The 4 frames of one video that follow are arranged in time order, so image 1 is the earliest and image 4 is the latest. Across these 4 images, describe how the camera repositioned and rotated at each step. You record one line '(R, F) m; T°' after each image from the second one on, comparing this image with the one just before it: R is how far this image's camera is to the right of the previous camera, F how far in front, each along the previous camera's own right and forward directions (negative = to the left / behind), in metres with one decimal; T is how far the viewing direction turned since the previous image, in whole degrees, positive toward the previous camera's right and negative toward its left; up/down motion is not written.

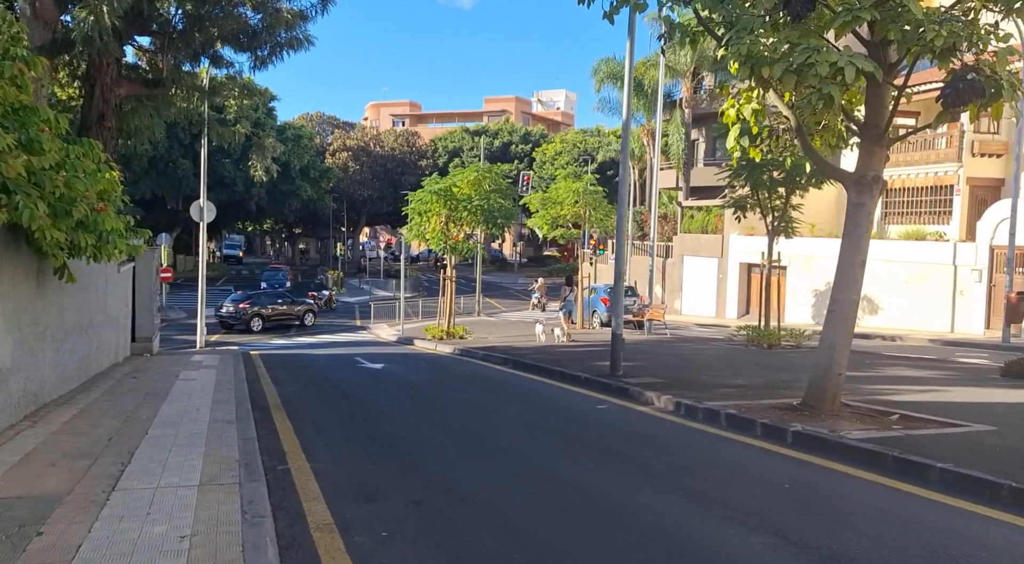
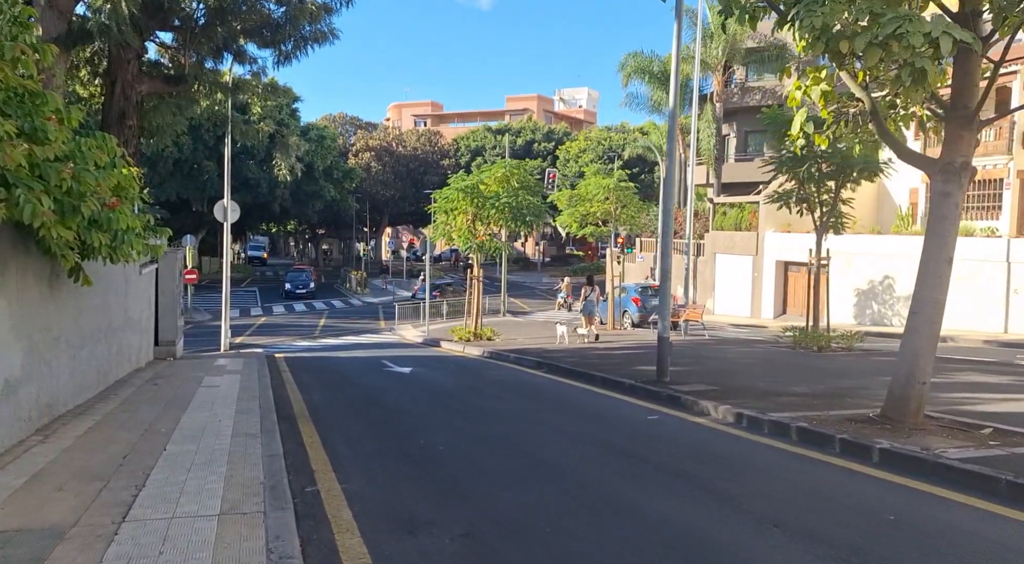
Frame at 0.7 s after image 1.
(-0.2, +0.7) m; -2°
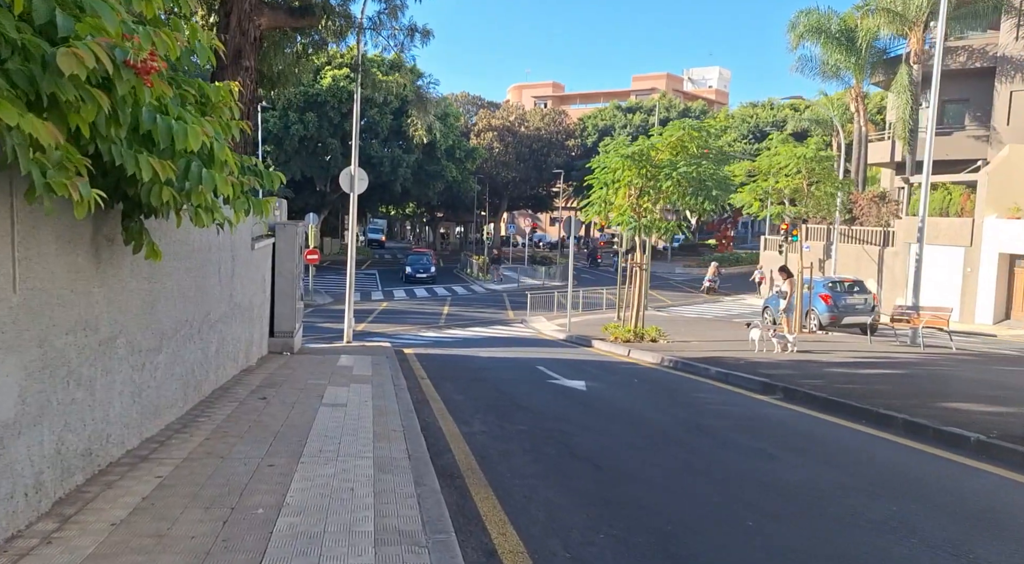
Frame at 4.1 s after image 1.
(-1.5, +3.9) m; -8°
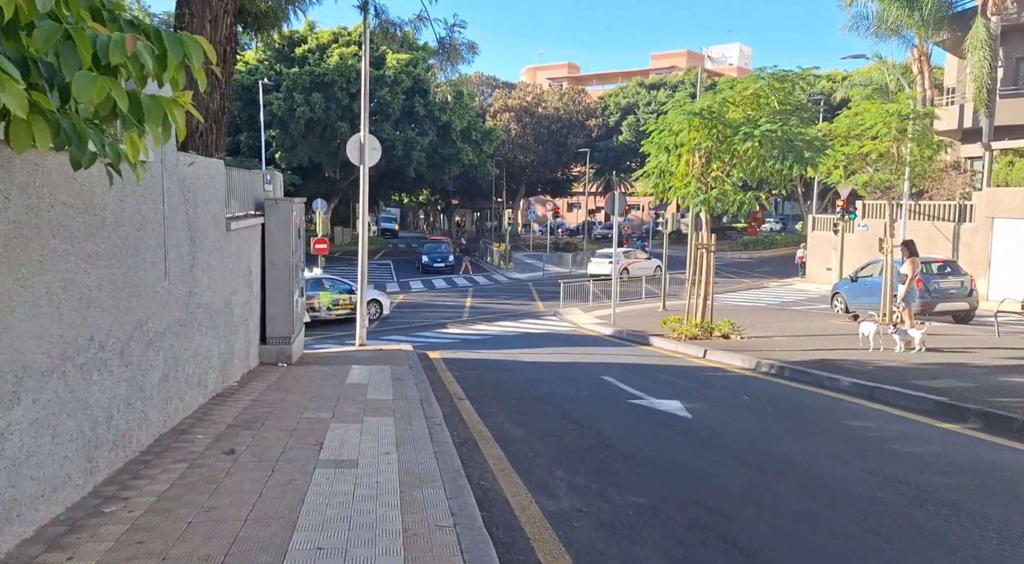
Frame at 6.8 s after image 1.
(-0.6, +3.3) m; -1°
